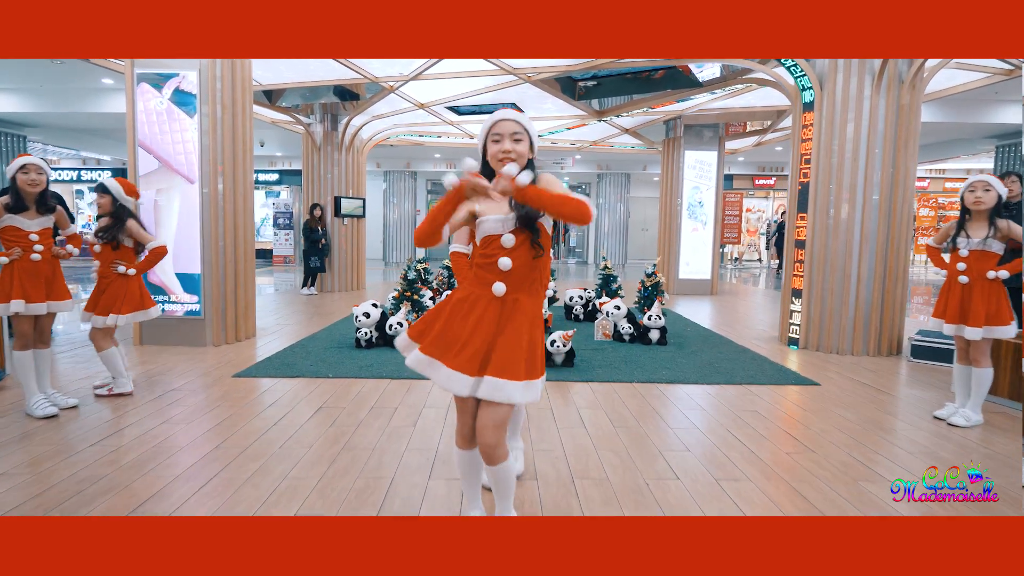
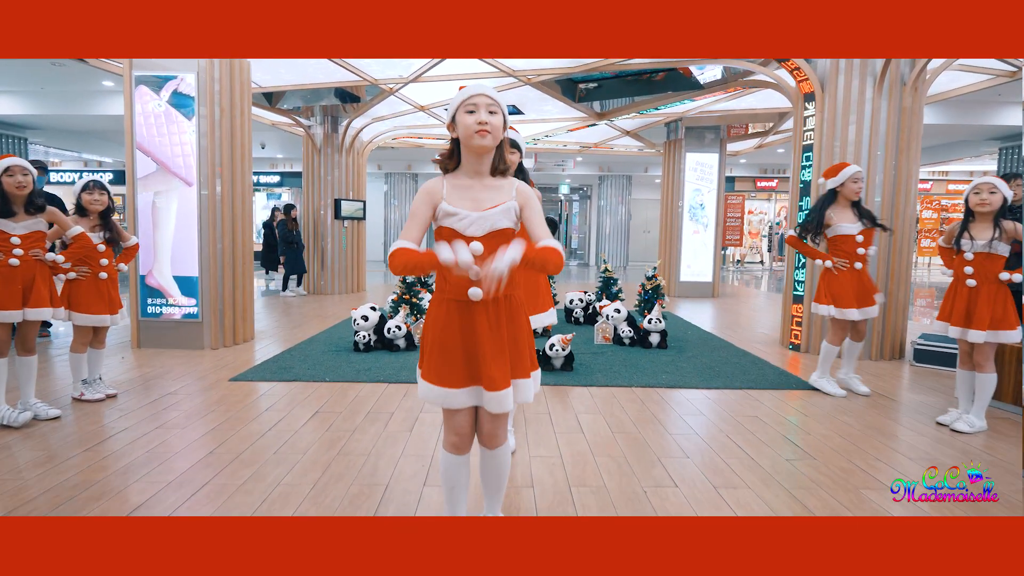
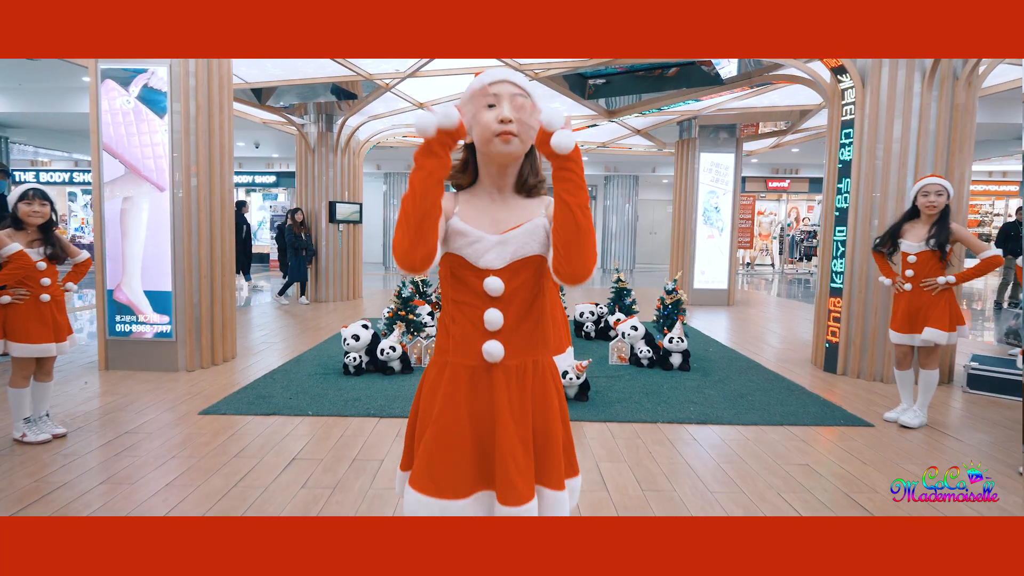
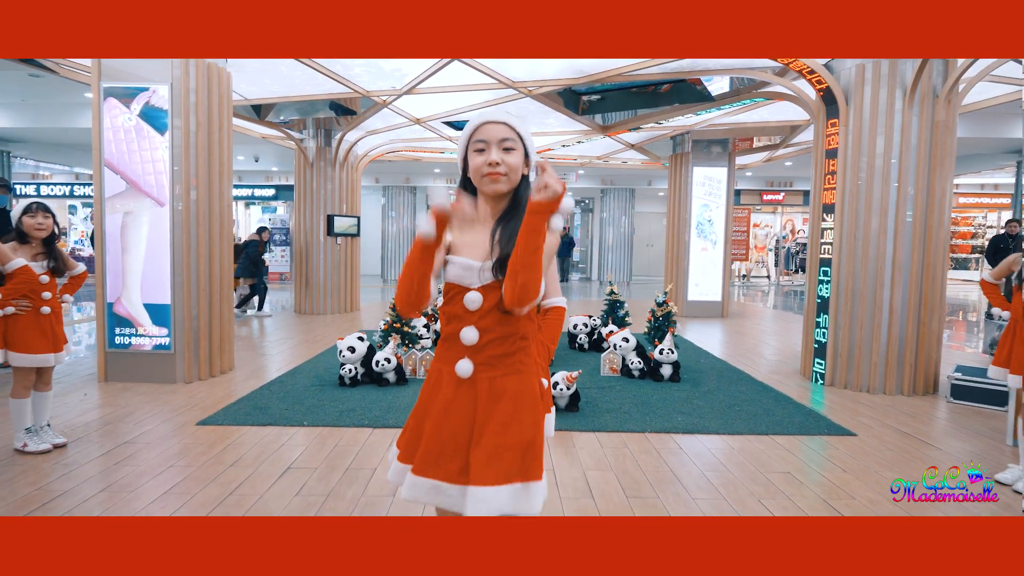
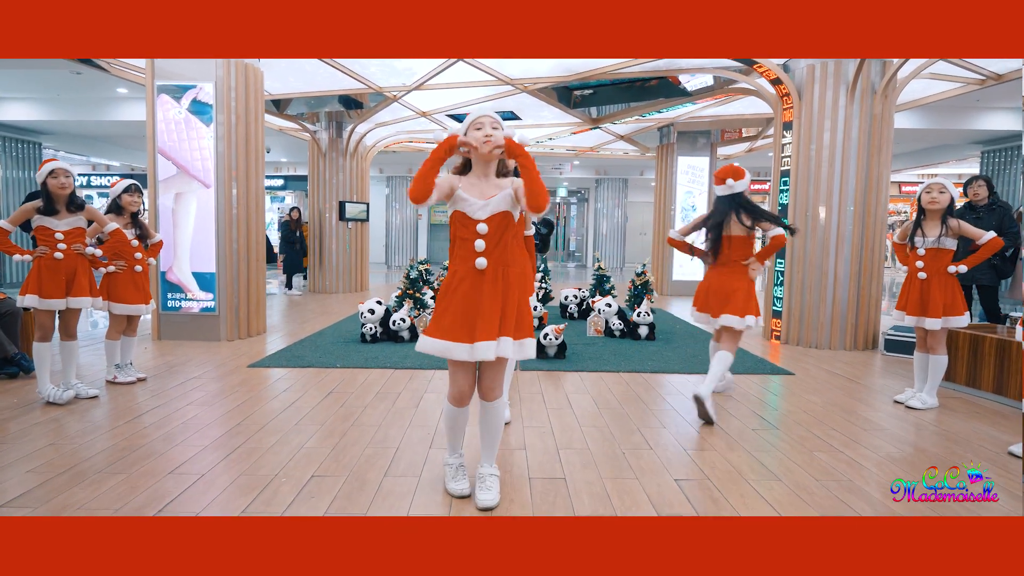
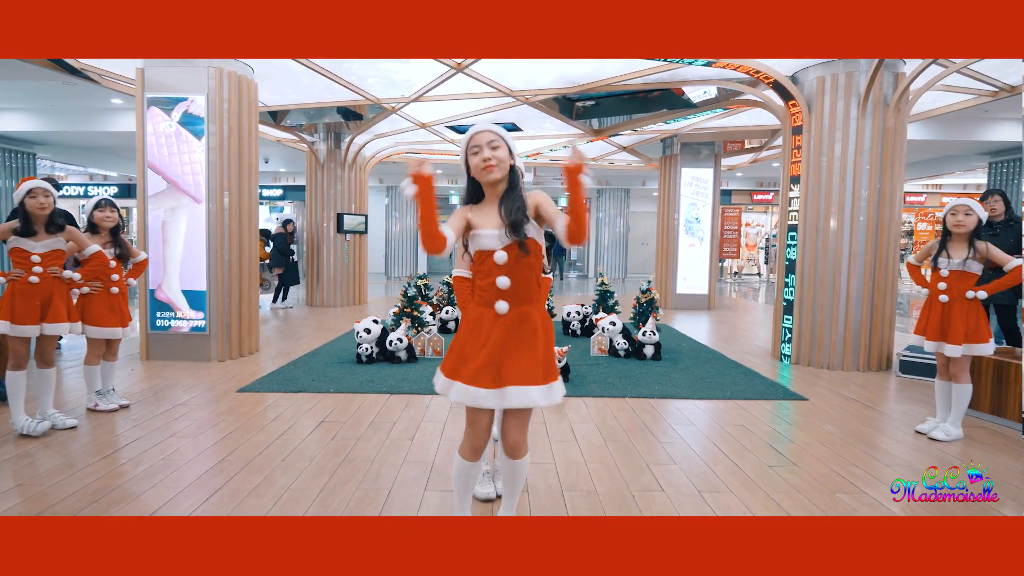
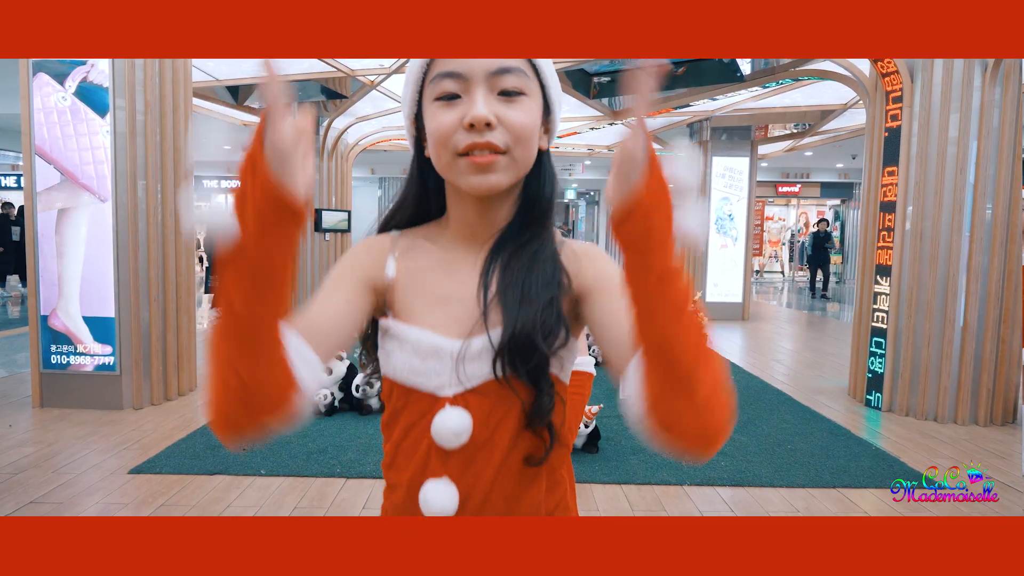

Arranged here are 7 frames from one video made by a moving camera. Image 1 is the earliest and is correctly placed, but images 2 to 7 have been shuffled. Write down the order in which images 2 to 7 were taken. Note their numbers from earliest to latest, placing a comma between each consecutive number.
7, 4, 6, 5, 2, 3
